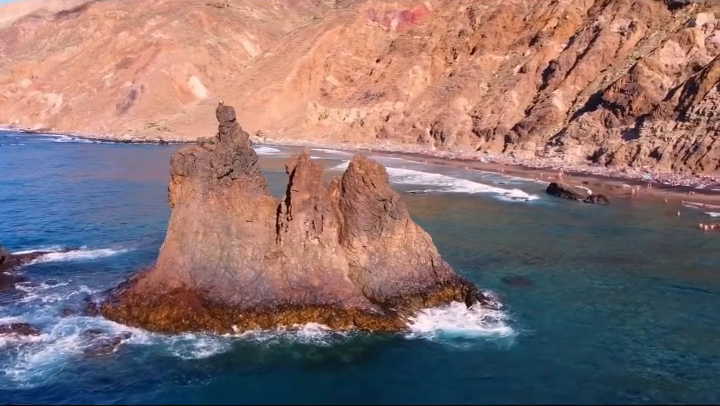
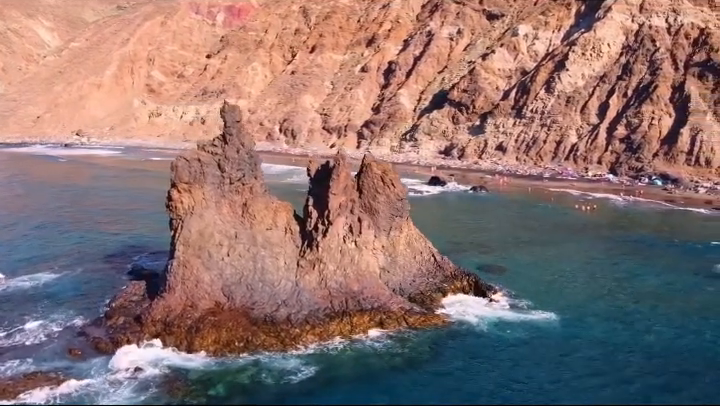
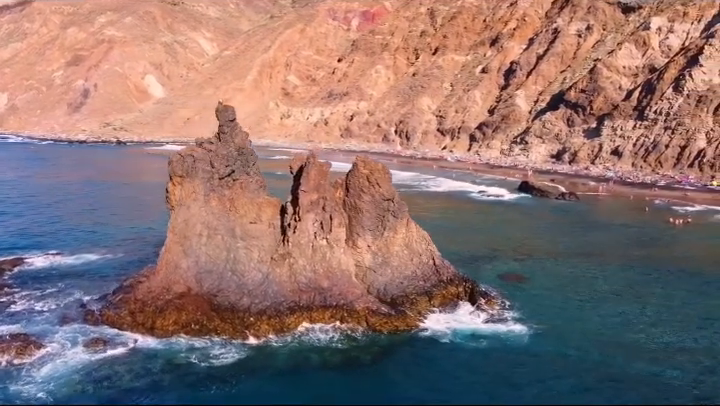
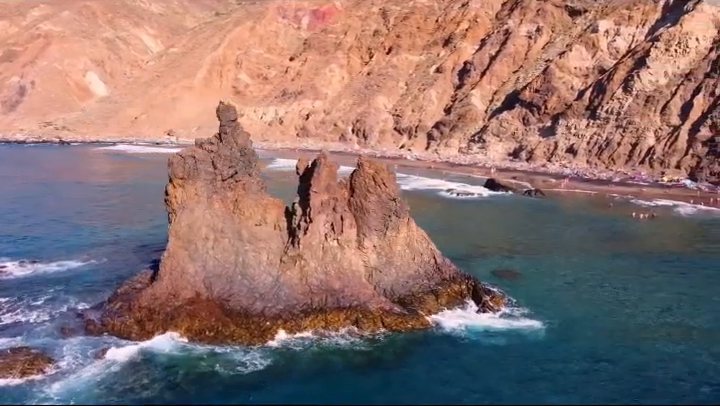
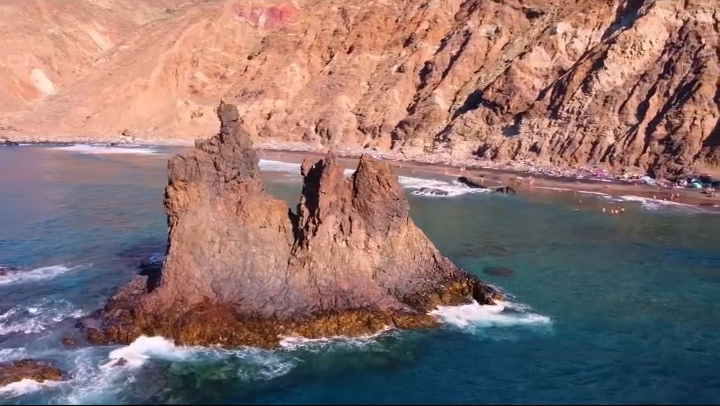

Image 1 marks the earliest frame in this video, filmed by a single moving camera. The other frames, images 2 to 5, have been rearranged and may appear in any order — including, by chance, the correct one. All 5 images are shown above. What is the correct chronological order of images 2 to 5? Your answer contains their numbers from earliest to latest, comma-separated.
3, 4, 5, 2
